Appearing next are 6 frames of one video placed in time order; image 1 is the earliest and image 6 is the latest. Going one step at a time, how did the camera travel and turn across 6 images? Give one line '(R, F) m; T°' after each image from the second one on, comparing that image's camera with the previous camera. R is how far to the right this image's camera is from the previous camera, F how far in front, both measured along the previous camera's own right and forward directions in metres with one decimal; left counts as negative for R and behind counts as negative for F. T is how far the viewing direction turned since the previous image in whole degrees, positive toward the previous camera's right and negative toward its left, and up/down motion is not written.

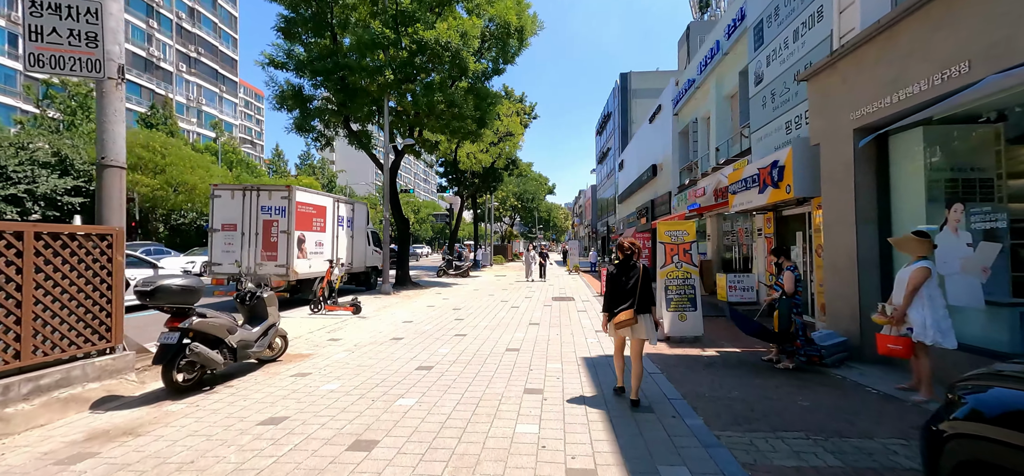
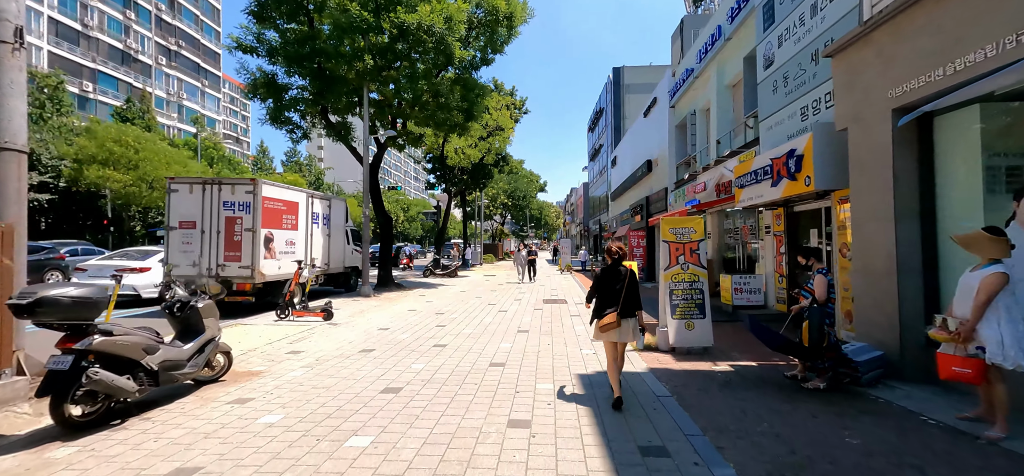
(+0.1, +0.9) m; +1°
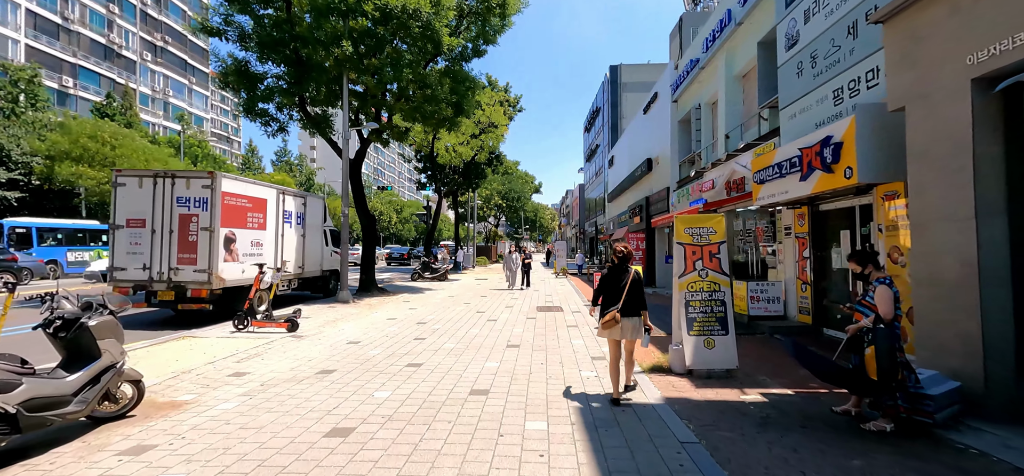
(+0.1, +1.0) m; +1°
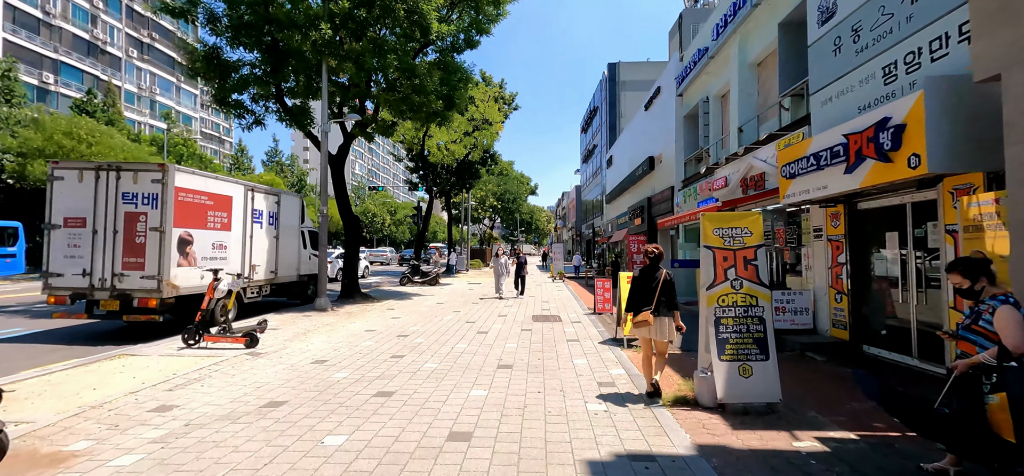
(+0.1, +1.0) m; +1°
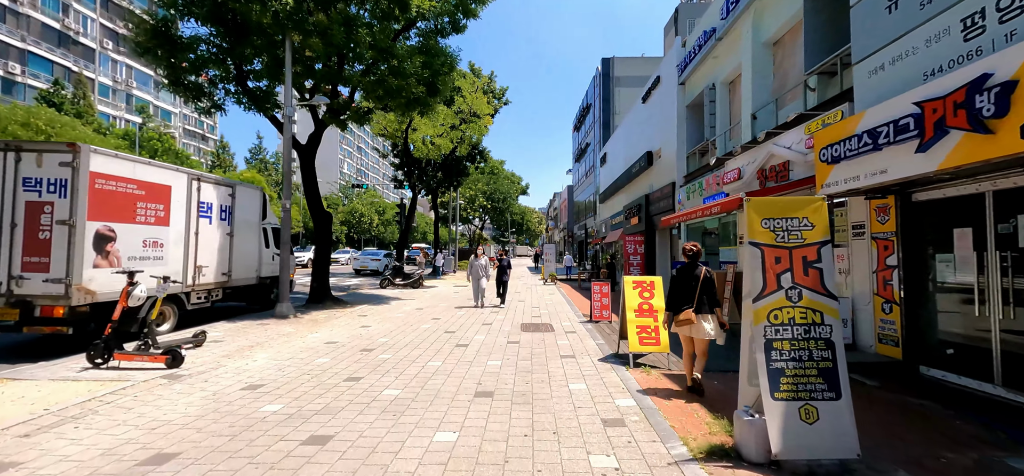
(+0.1, +1.2) m; +1°
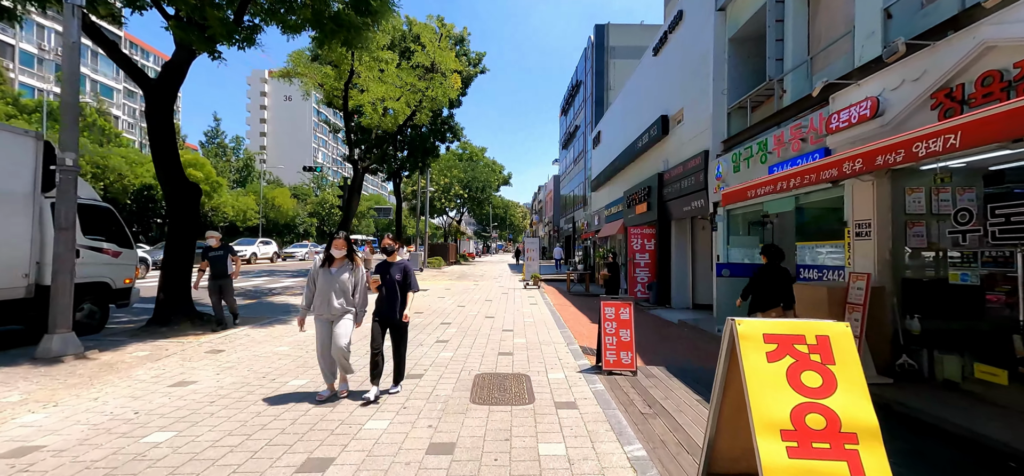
(+0.5, +4.3) m; +2°
